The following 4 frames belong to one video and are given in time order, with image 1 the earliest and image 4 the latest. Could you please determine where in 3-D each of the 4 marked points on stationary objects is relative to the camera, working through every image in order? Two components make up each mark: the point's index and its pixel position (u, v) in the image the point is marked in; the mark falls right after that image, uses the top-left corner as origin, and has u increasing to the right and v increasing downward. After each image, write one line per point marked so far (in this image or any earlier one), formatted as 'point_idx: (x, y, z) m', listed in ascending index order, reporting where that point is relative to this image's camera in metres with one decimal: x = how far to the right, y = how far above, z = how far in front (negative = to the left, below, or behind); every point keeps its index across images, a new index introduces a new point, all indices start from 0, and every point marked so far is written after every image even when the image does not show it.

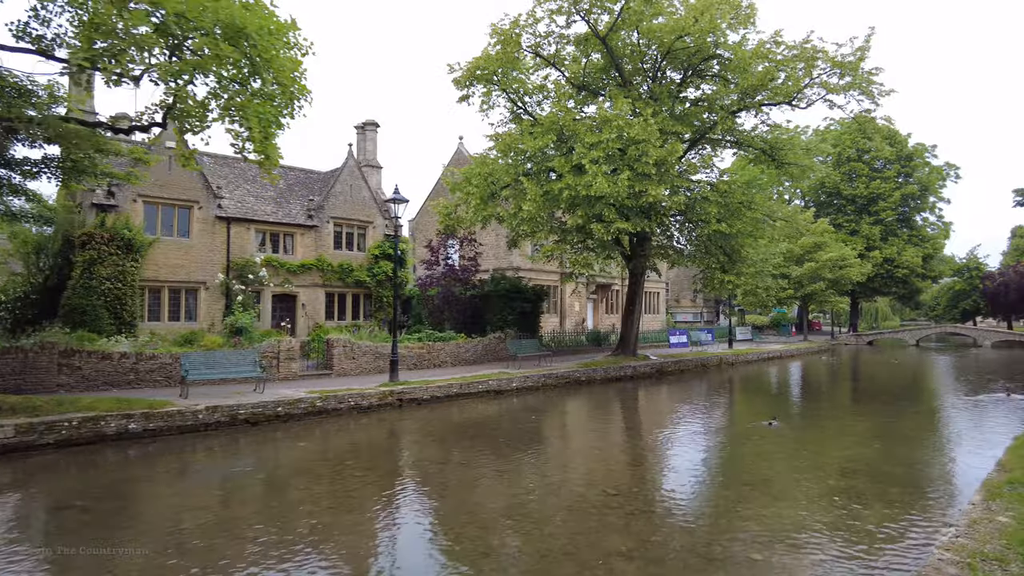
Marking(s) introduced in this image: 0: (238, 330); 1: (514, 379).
0: (-8.1, -1.2, +19.6) m
1: (+0.1, -2.6, +19.3) m
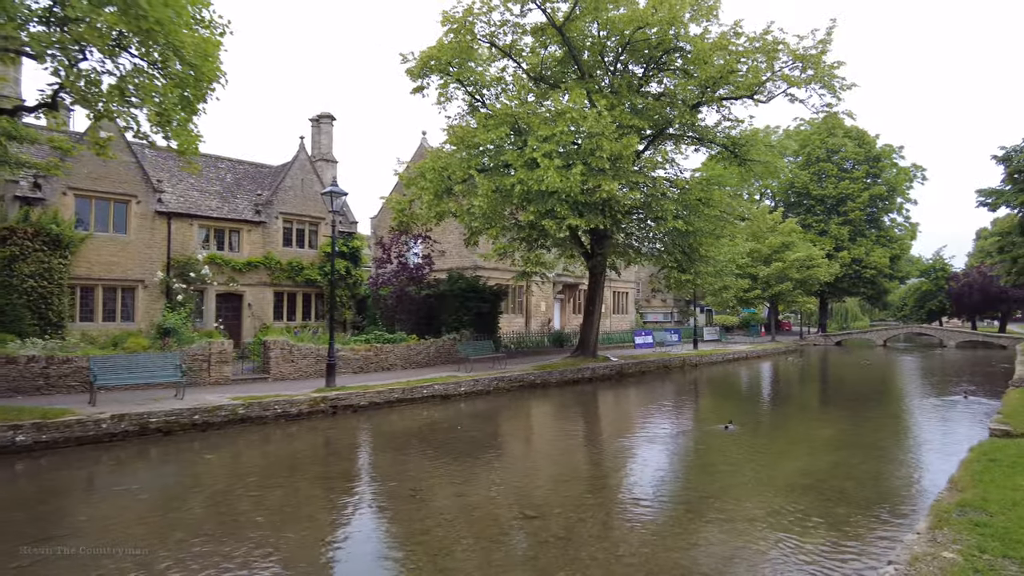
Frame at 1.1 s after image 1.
0: (-9.5, -1.2, +18.4) m
1: (-1.3, -2.6, +18.3) m
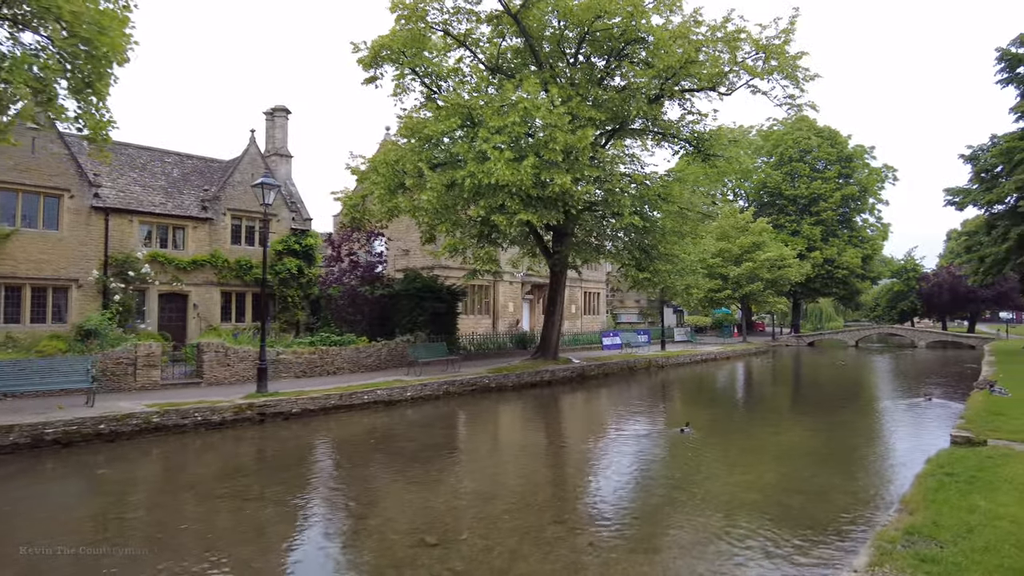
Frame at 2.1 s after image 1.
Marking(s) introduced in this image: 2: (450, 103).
0: (-10.8, -1.1, +17.2) m
1: (-2.6, -2.6, +17.4) m
2: (-1.8, +5.3, +19.3) m
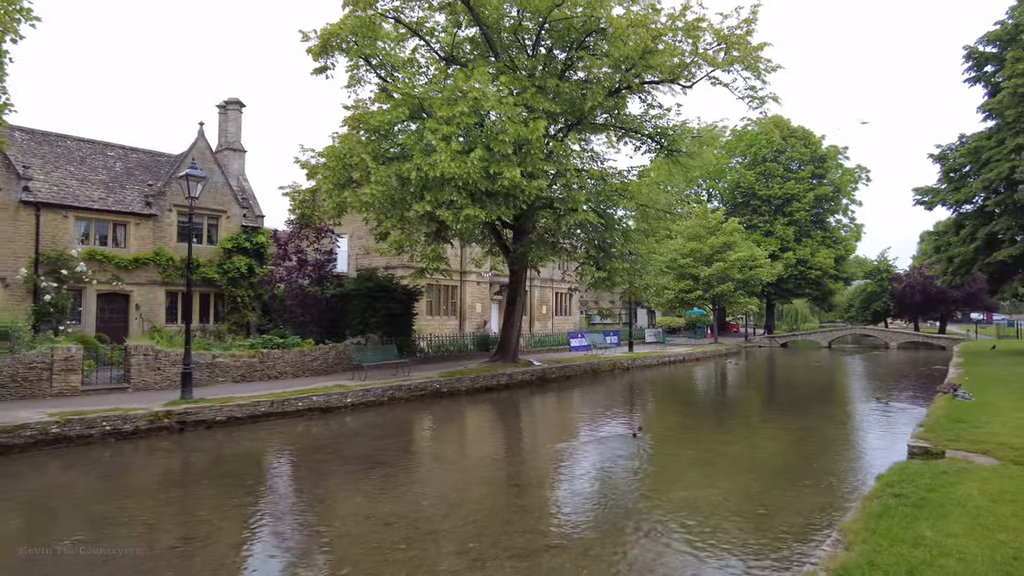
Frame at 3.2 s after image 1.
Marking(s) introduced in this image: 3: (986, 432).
0: (-12.0, -1.1, +16.0) m
1: (-3.9, -2.6, +16.4) m
2: (-3.1, +5.4, +18.4) m
3: (+7.0, -2.1, +9.8) m
